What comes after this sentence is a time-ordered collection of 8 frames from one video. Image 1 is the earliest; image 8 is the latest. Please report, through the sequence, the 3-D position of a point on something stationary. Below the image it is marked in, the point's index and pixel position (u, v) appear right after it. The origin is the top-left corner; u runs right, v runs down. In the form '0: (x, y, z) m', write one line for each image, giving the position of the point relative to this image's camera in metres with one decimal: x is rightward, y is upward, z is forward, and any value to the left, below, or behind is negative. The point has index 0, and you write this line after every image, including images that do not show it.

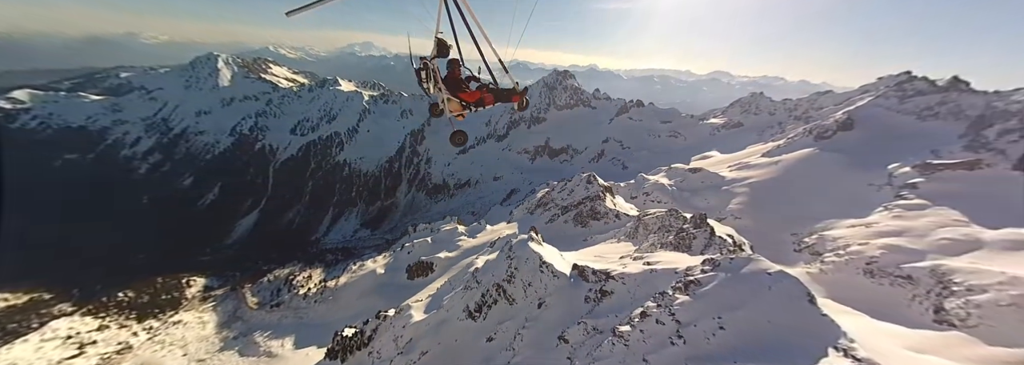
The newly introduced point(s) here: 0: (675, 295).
0: (+8.7, -6.1, +16.8) m
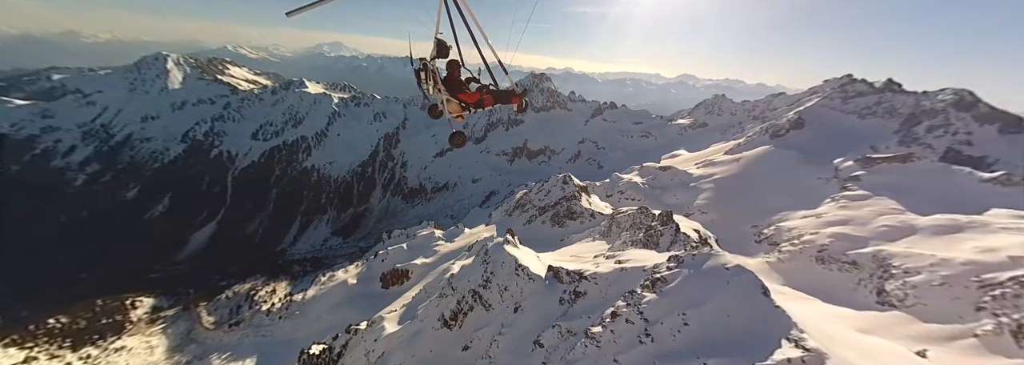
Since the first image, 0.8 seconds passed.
0: (+7.3, -6.2, +17.3) m
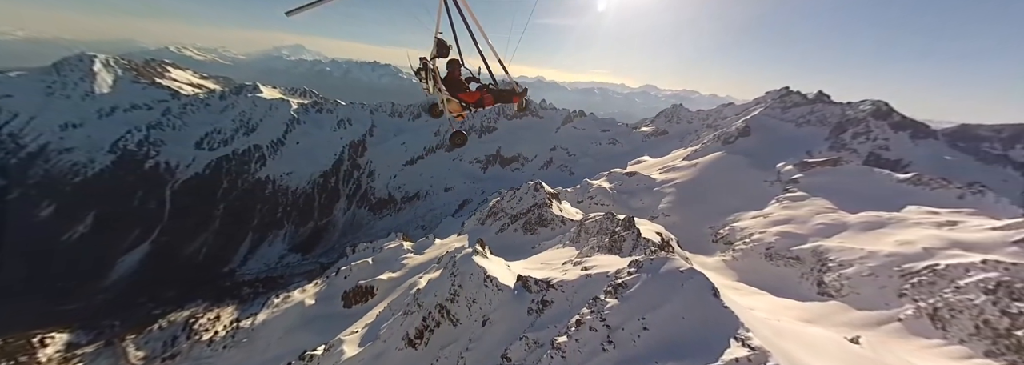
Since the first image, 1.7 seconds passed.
0: (+5.4, -6.7, +17.7) m
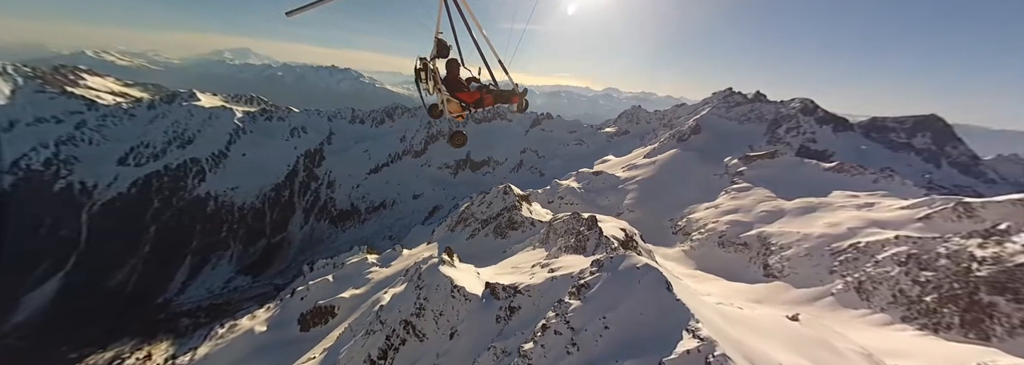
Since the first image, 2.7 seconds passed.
0: (+3.4, -7.0, +18.1) m
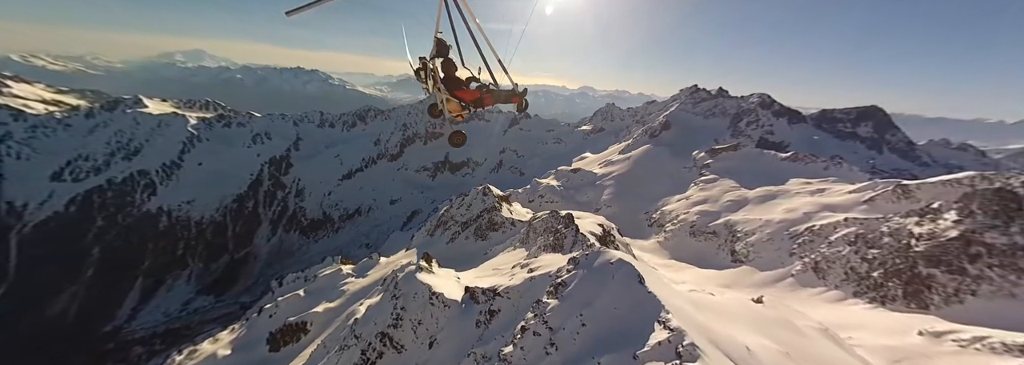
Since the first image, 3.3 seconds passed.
0: (+2.1, -7.1, +18.3) m
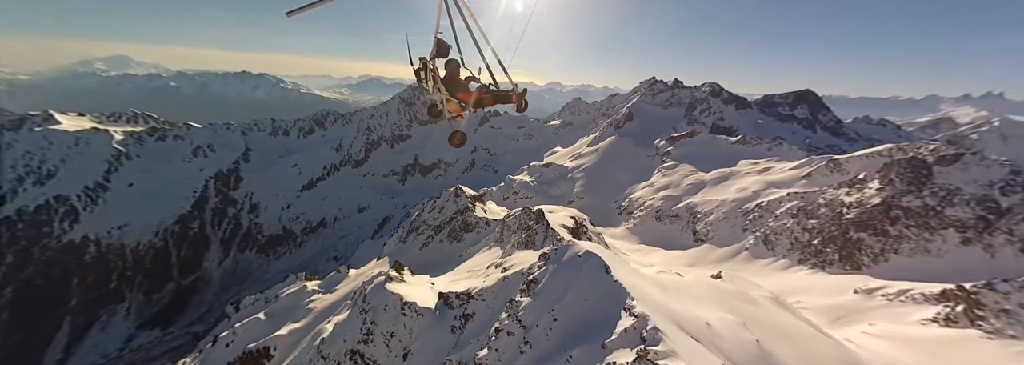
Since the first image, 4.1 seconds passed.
0: (+0.5, -7.0, +18.4) m
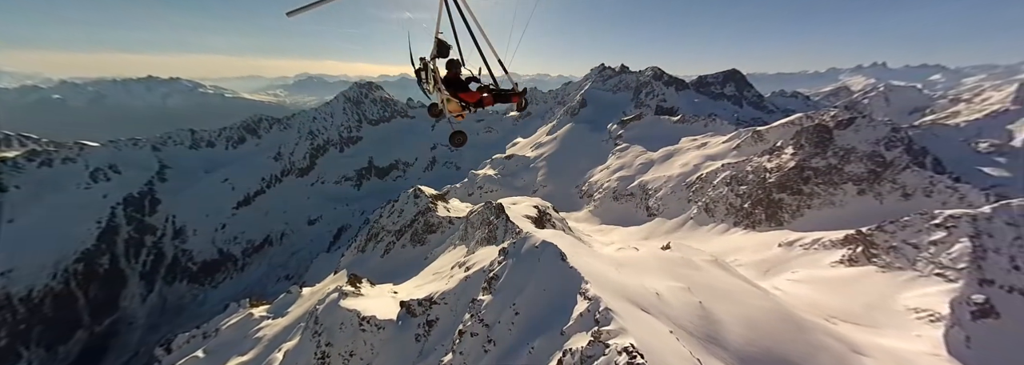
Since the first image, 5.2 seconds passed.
0: (-1.8, -6.9, +18.4) m
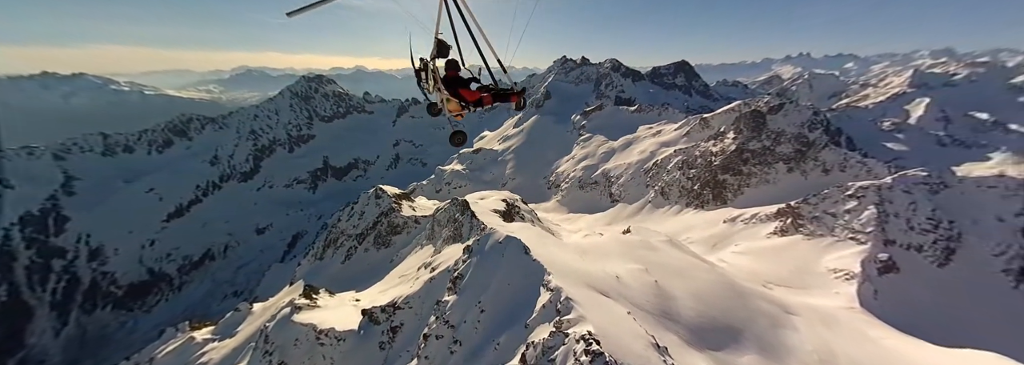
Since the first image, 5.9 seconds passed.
0: (-3.8, -6.8, +18.1) m
